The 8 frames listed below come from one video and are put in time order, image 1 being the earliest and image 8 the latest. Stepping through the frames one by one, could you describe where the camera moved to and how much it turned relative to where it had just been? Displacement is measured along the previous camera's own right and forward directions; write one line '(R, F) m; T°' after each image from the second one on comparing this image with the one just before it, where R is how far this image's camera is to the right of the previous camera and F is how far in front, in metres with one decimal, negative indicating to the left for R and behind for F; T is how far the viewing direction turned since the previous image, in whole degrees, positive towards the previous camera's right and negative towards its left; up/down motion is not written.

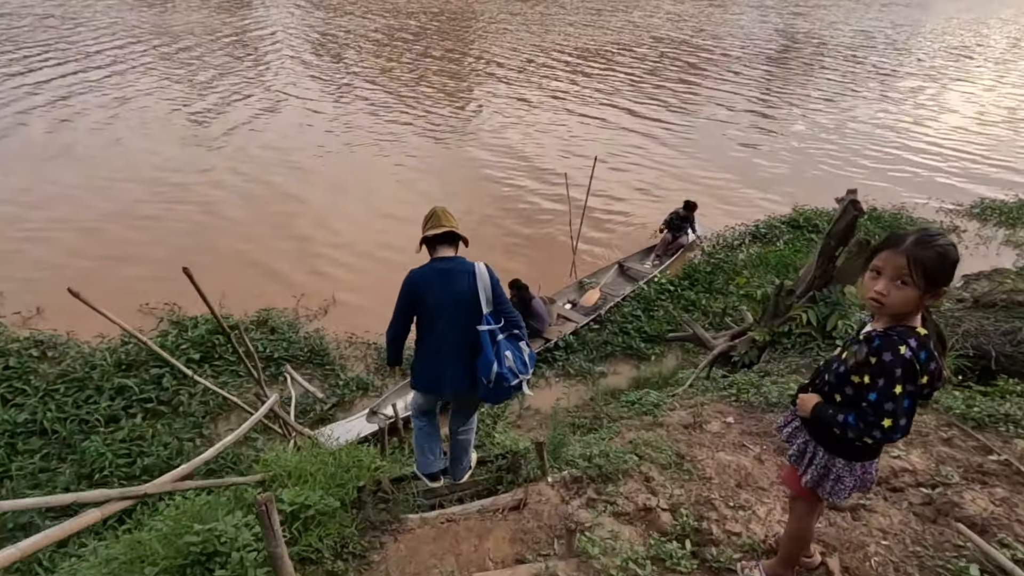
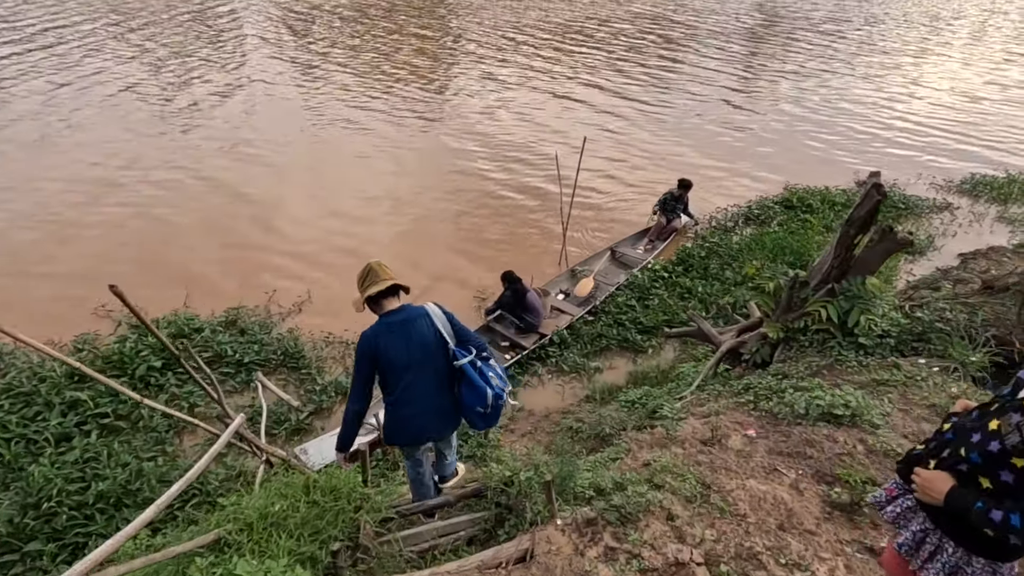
(-0.1, +0.5) m; +2°
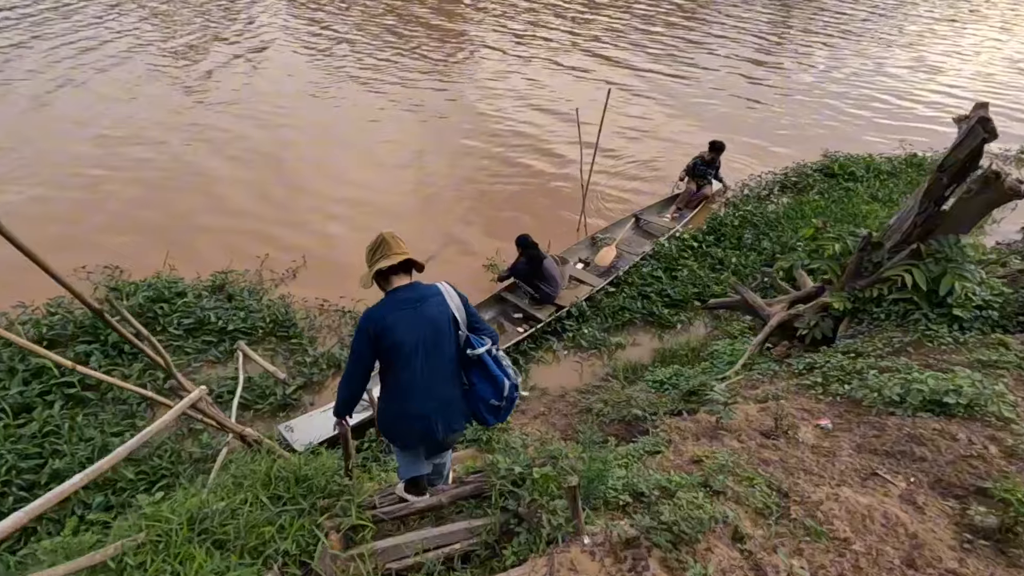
(0.0, +0.8) m; -1°
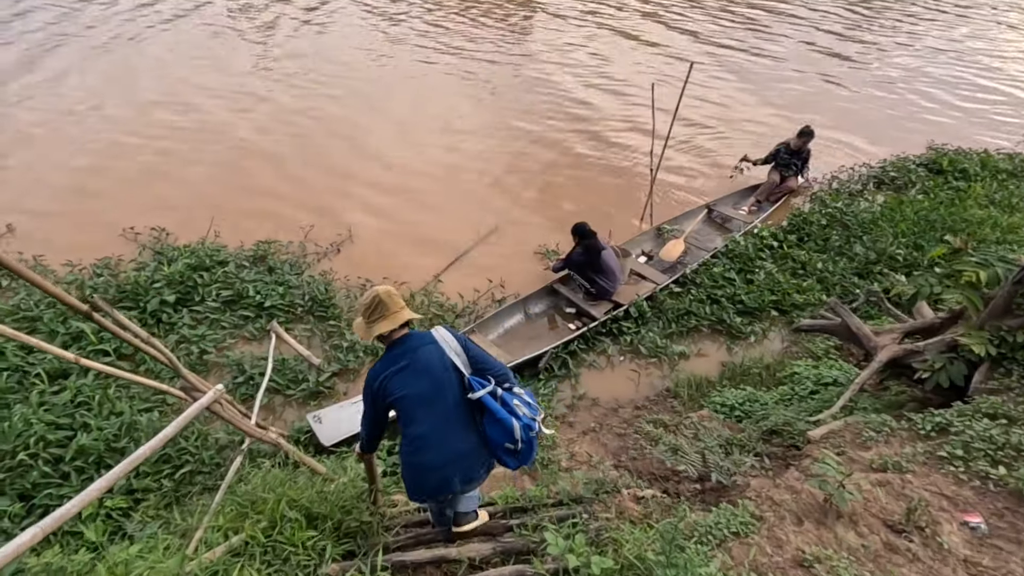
(-0.1, +0.6) m; -5°
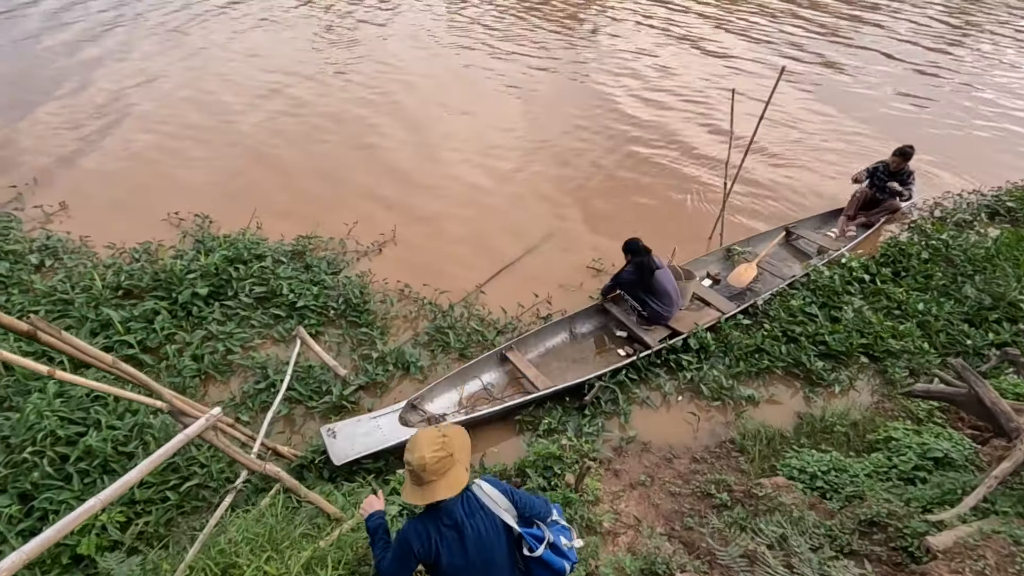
(0.0, +0.6) m; -5°
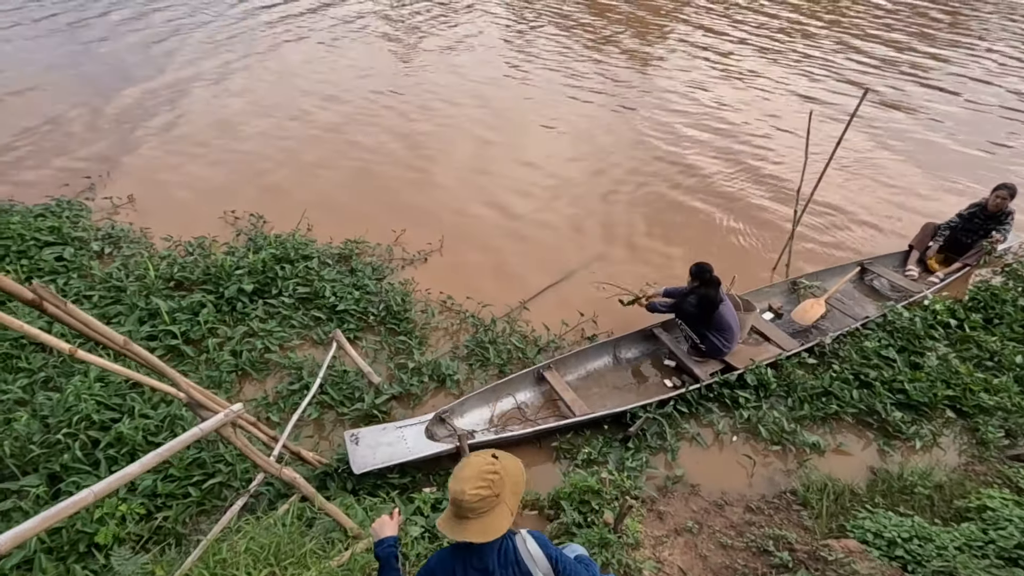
(0.0, +0.3) m; -5°
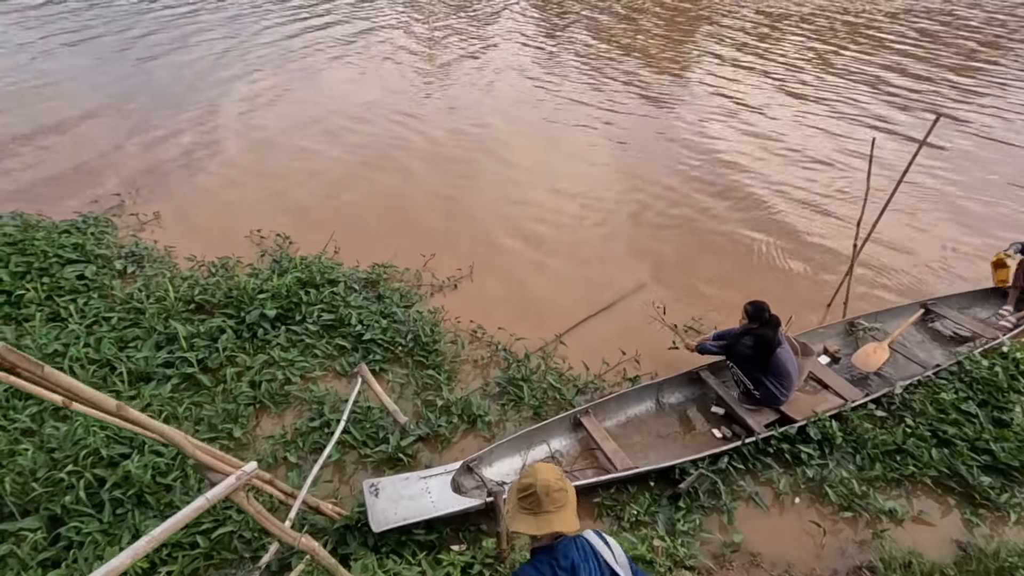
(-0.2, +0.4) m; -2°
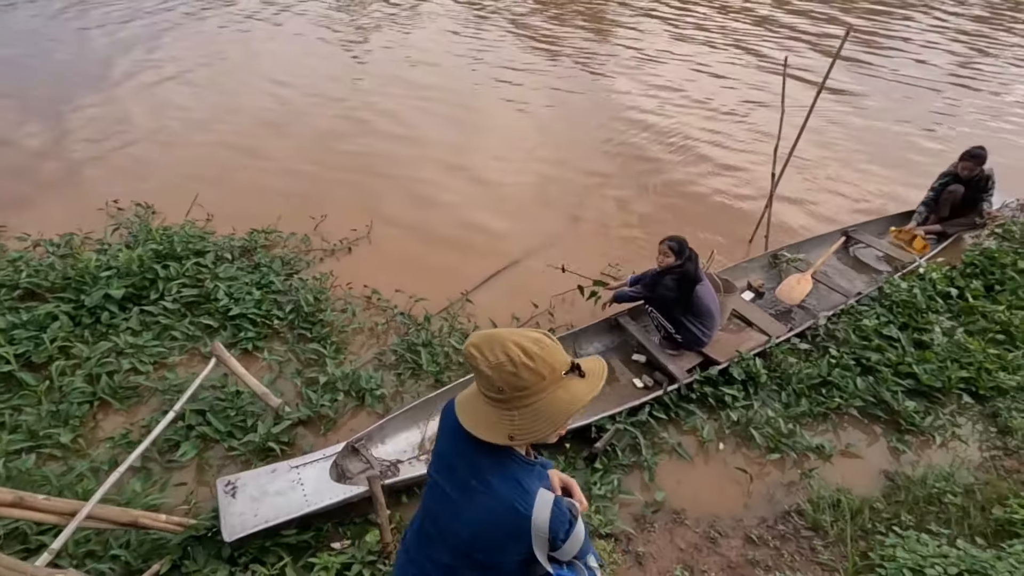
(+0.5, +0.6) m; +6°
